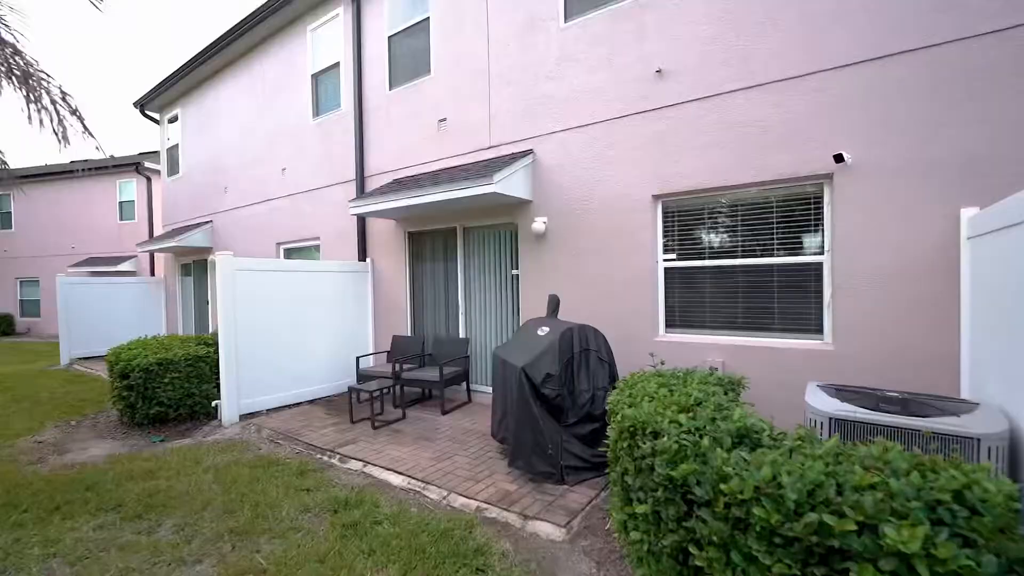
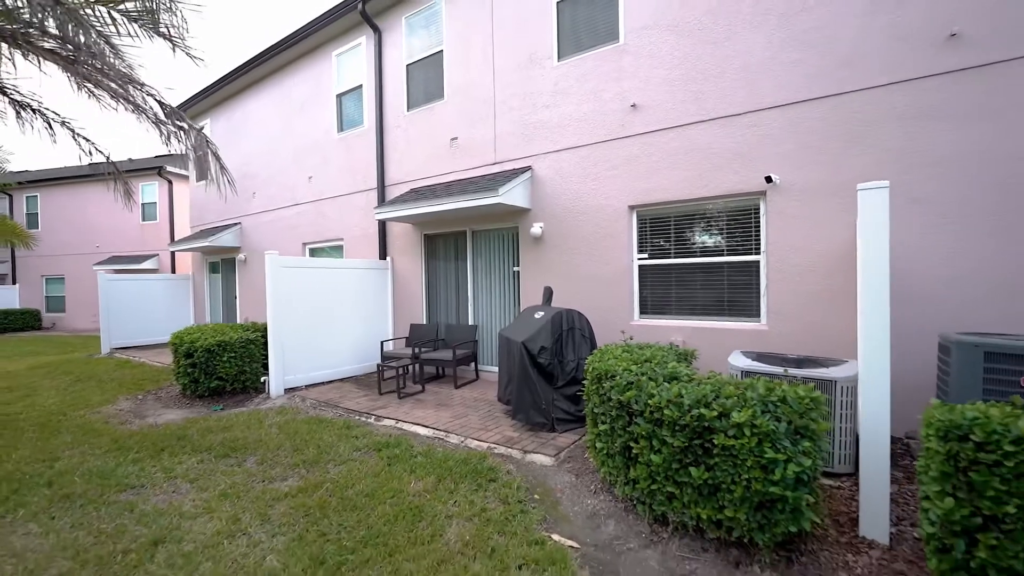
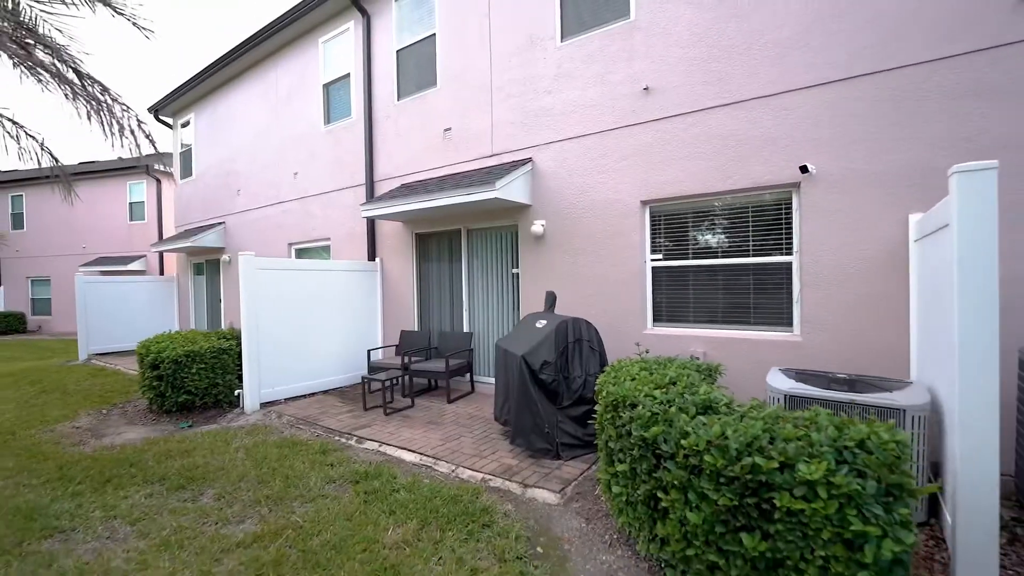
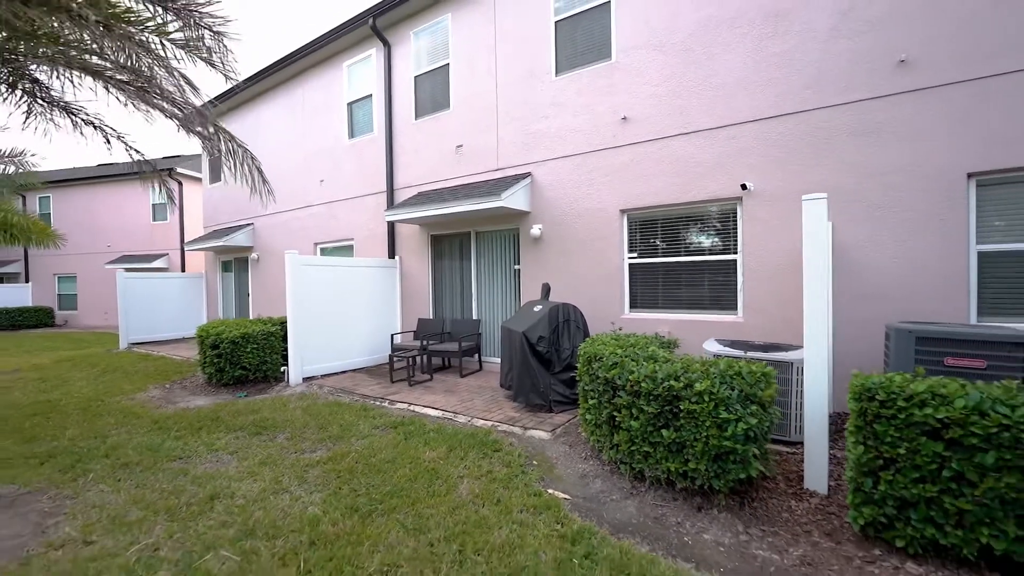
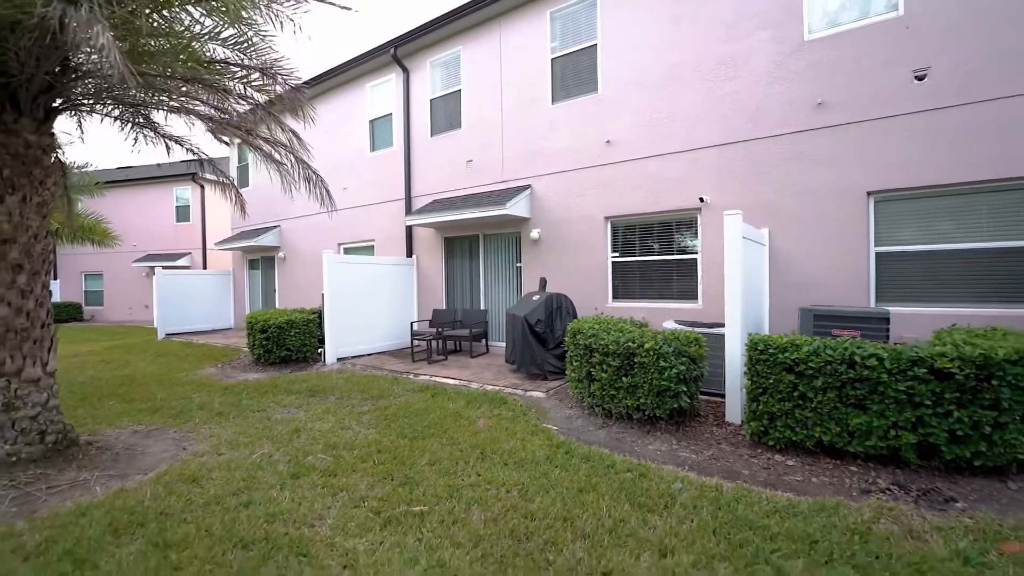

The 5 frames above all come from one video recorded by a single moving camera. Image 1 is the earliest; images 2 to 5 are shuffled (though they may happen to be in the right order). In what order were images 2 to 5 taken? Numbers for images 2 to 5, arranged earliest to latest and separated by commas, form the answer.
3, 2, 4, 5
